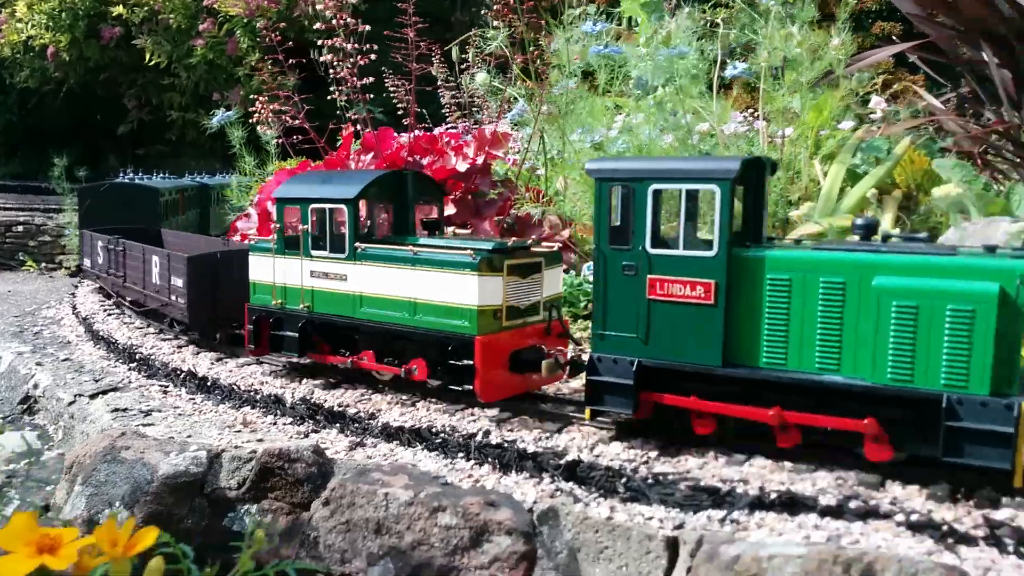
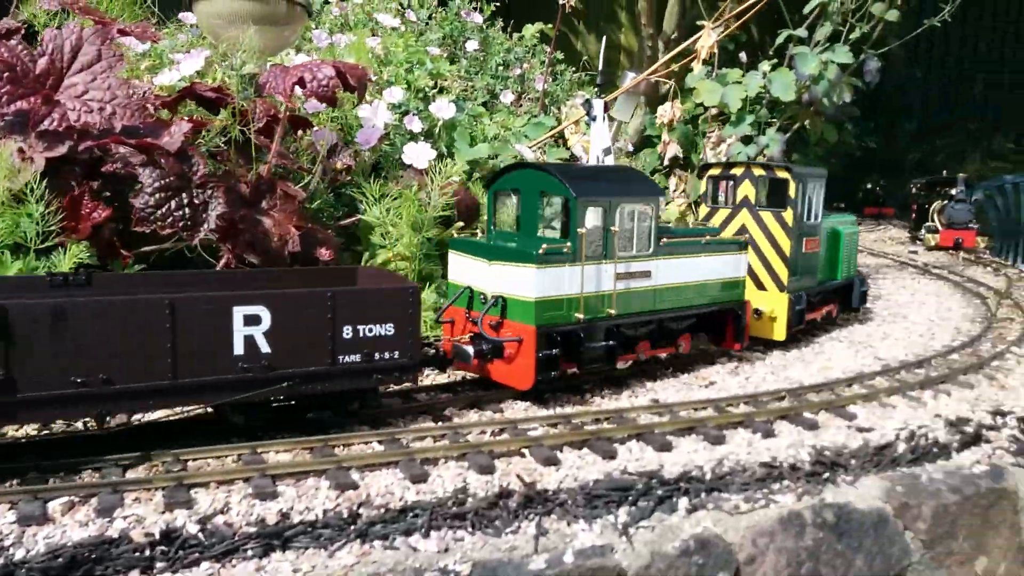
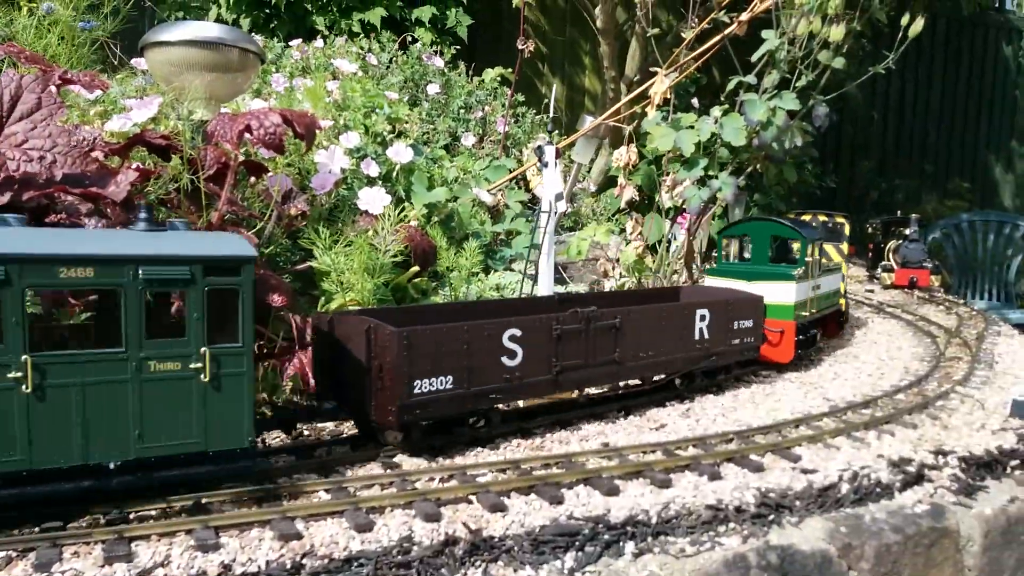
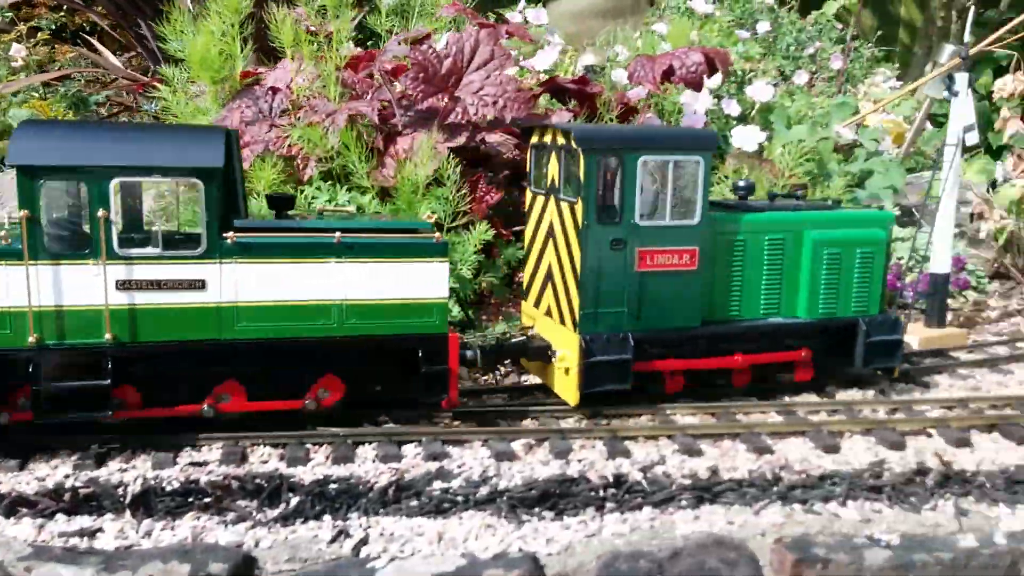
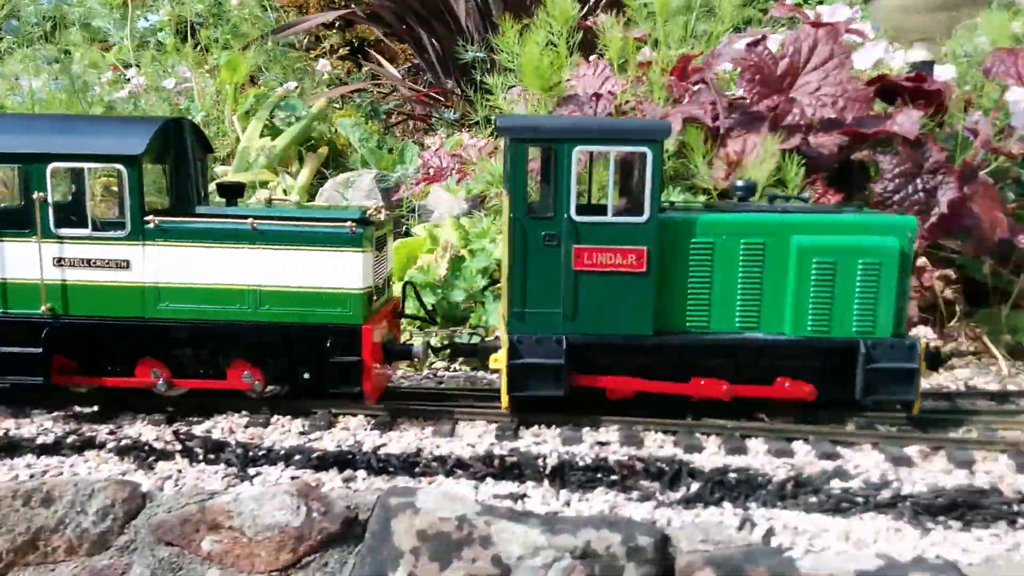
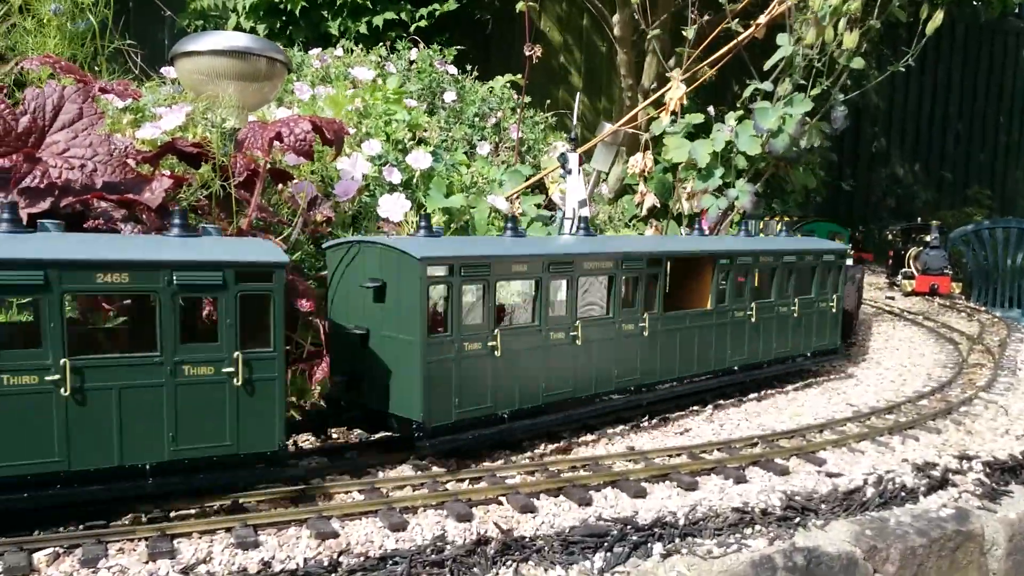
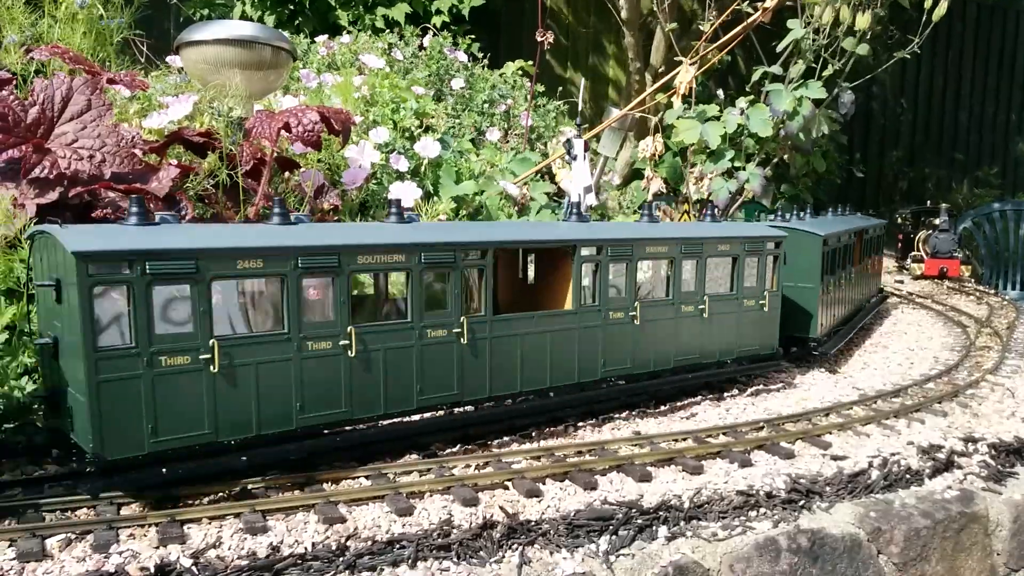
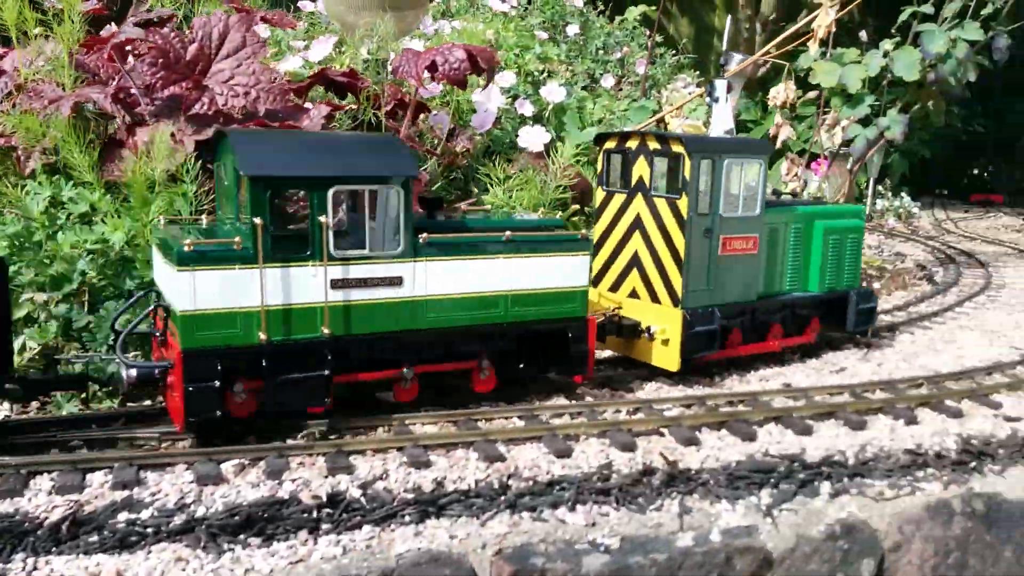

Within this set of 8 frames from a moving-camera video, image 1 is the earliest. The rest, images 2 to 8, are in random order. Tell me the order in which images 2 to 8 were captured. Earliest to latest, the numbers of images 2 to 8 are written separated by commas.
5, 4, 8, 2, 3, 6, 7
